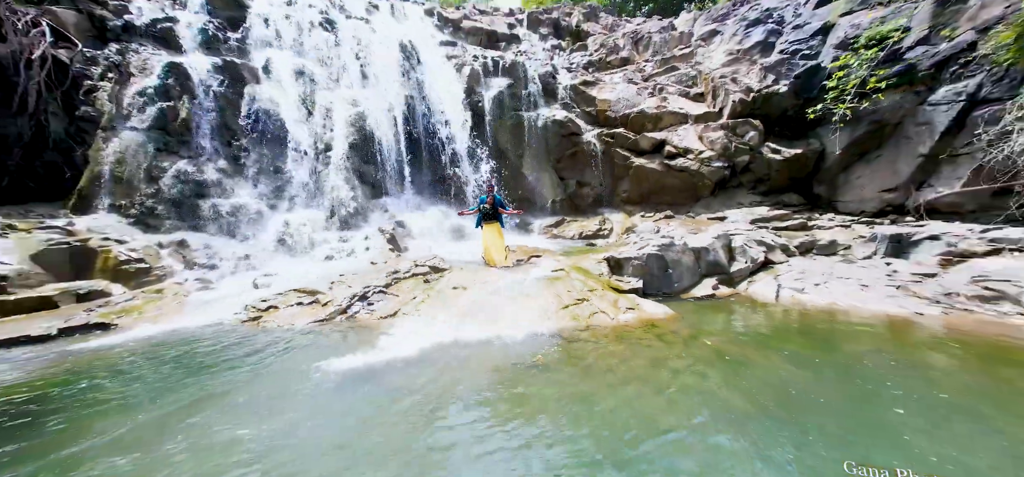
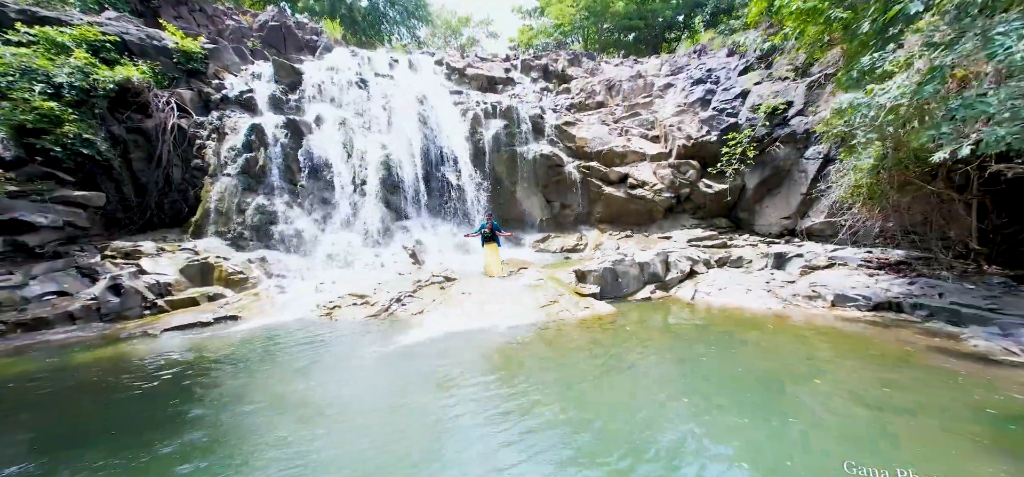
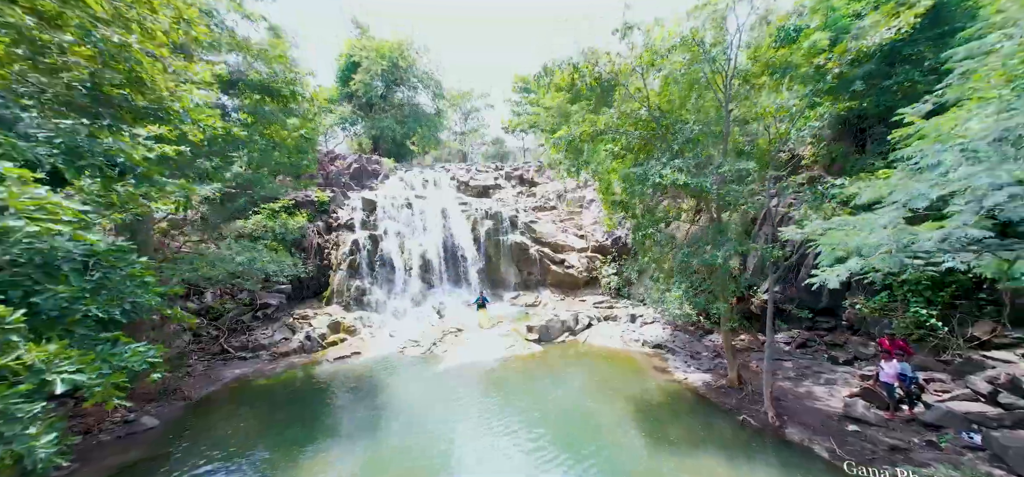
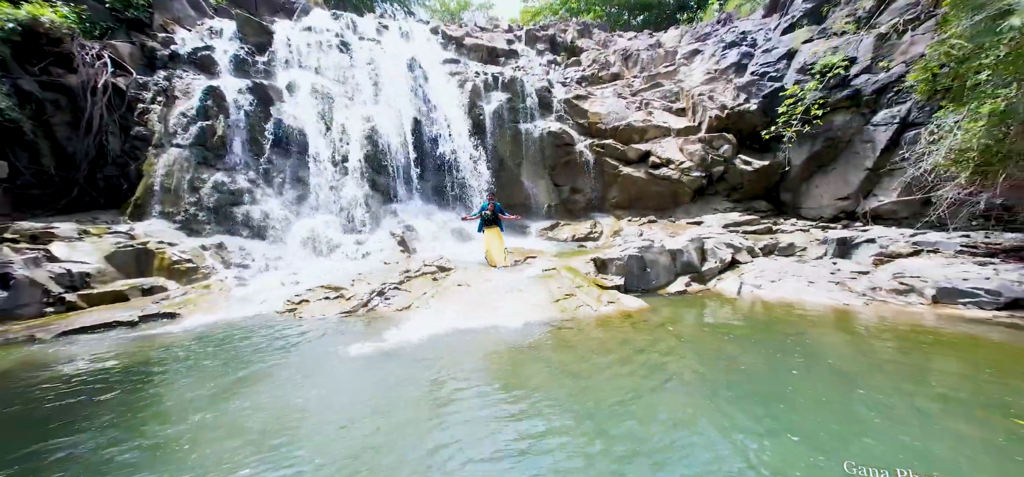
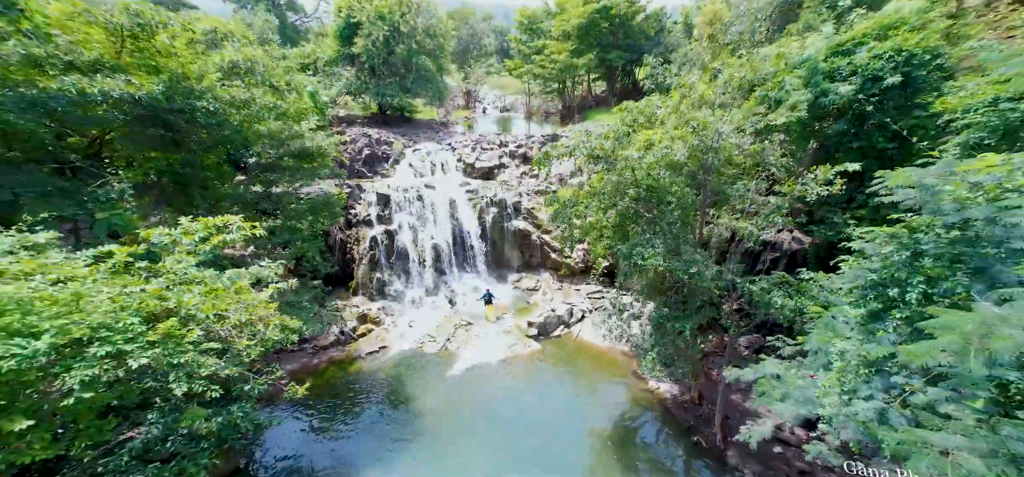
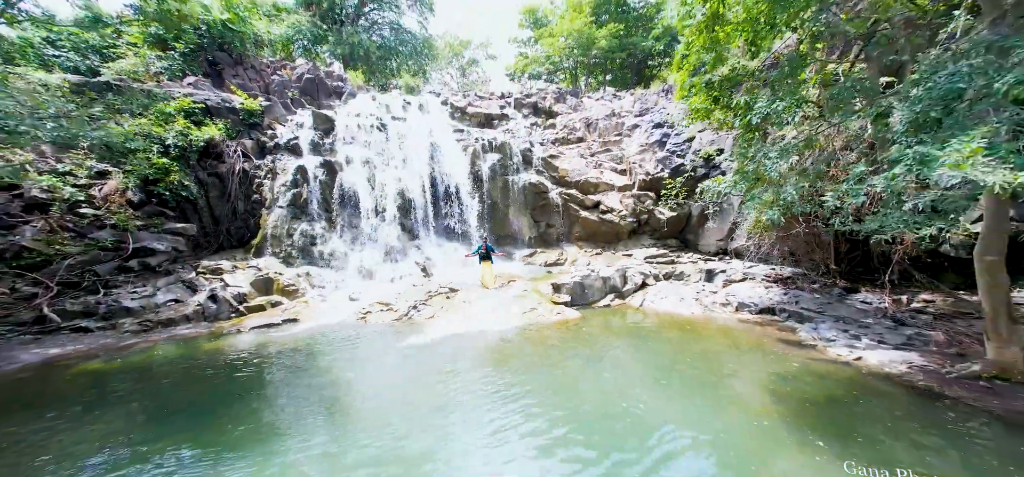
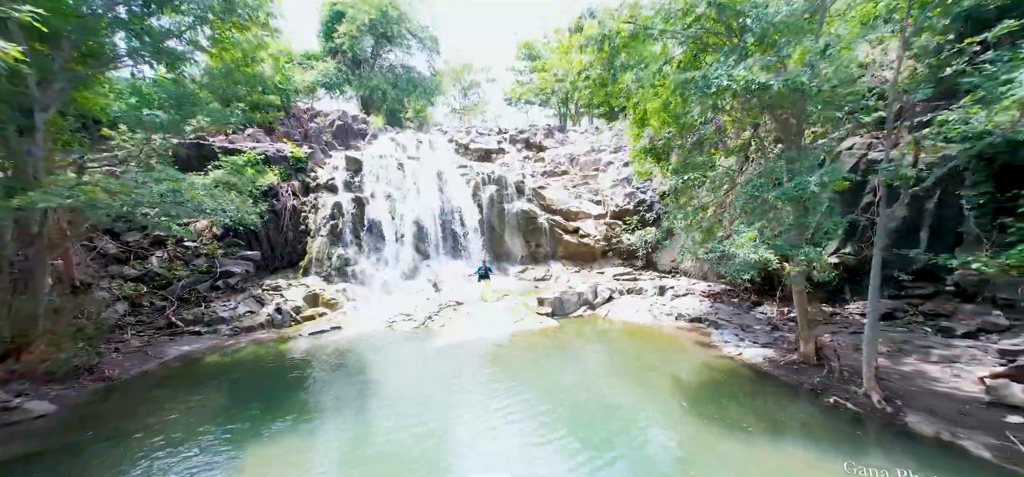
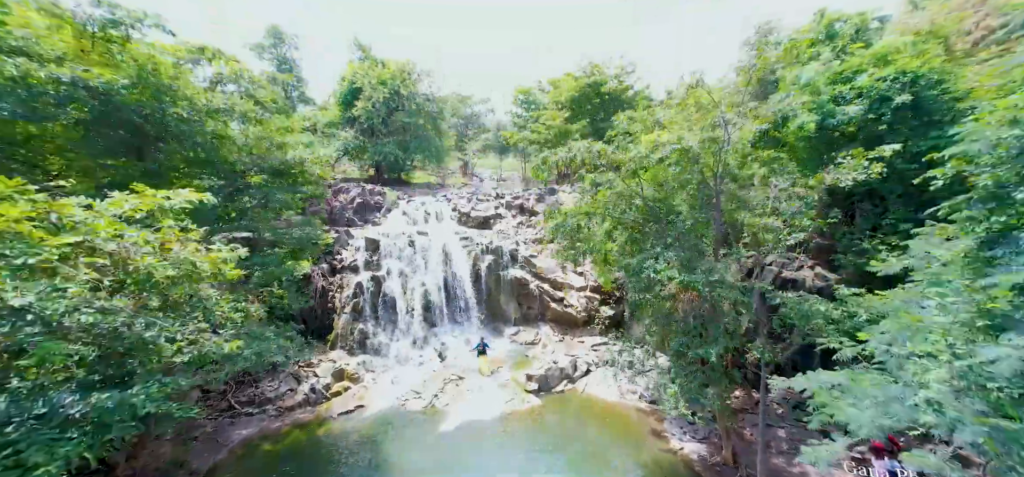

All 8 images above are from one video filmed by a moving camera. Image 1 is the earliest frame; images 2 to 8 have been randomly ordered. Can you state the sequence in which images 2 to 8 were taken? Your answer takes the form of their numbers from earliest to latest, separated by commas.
4, 2, 6, 7, 3, 8, 5
